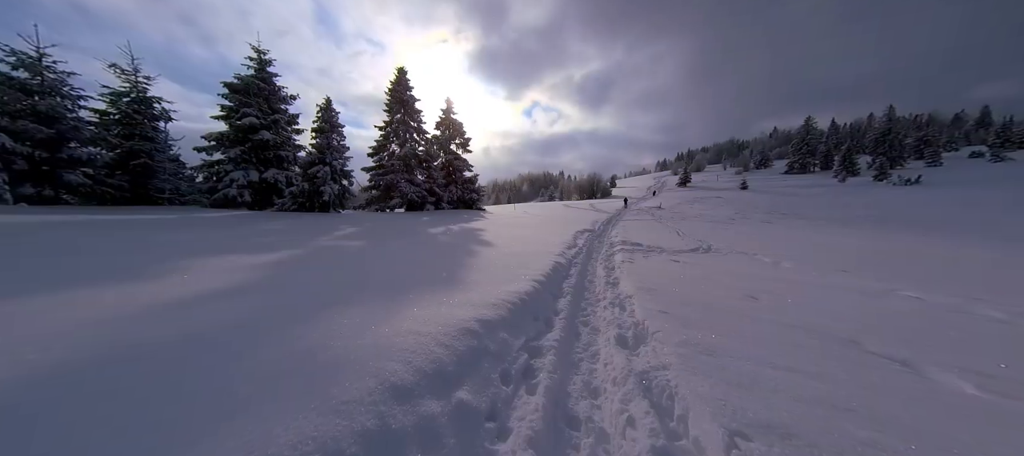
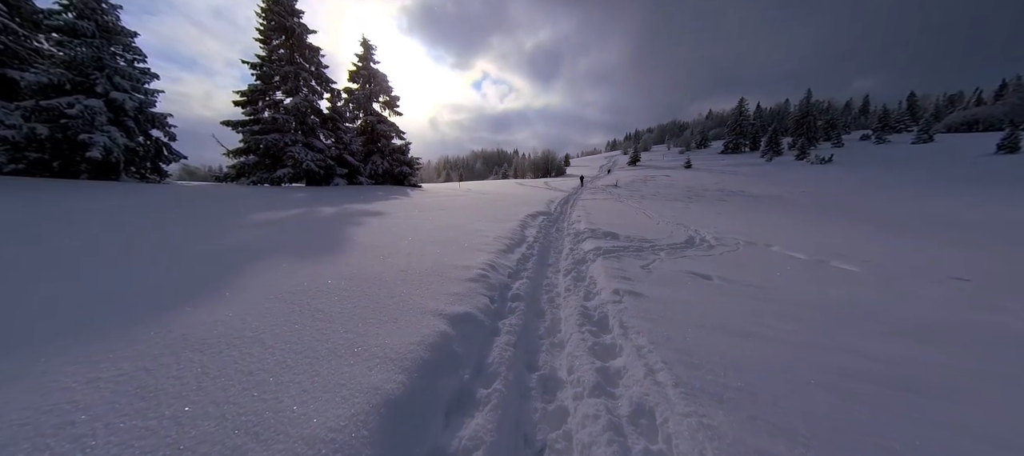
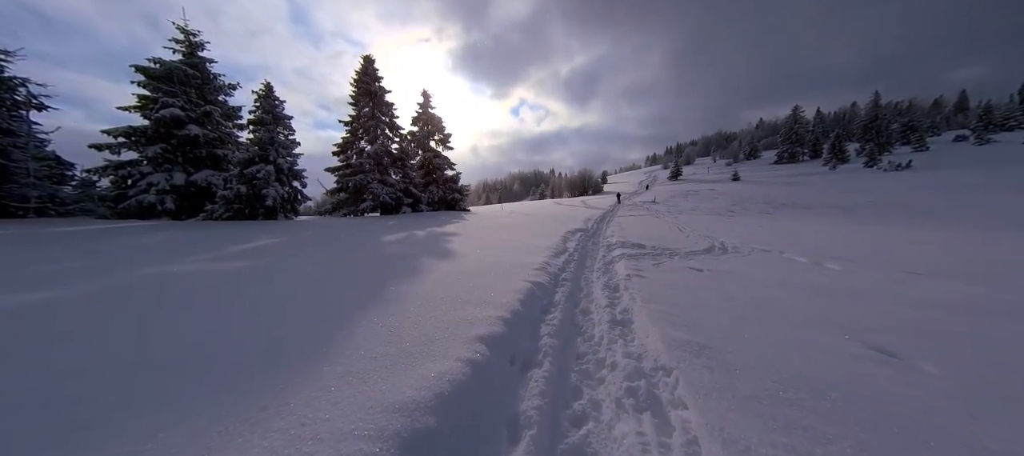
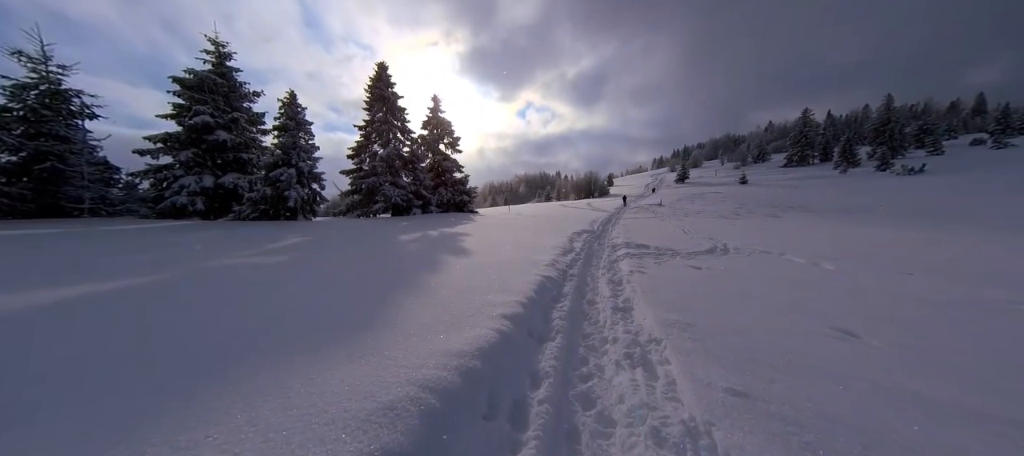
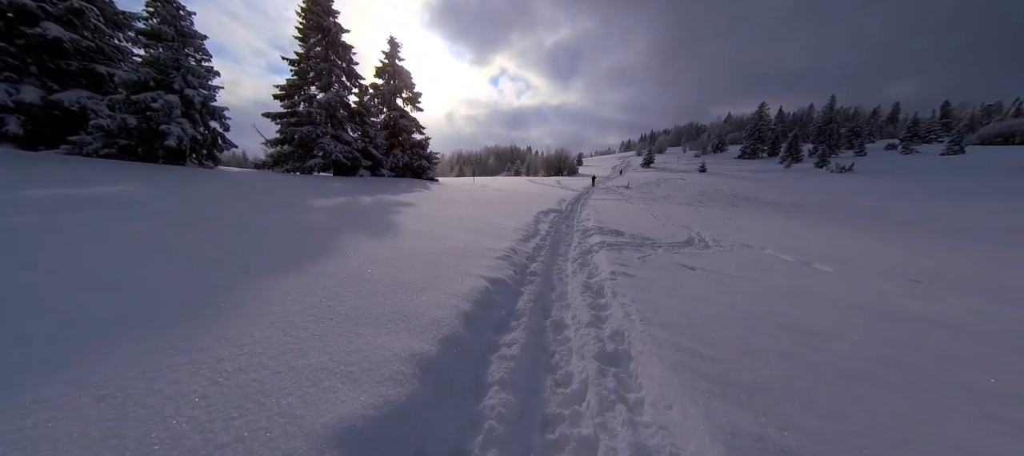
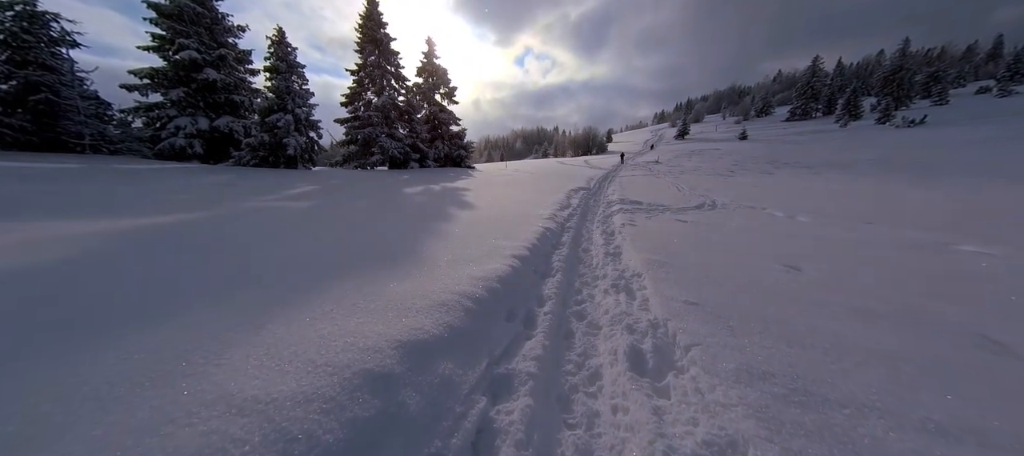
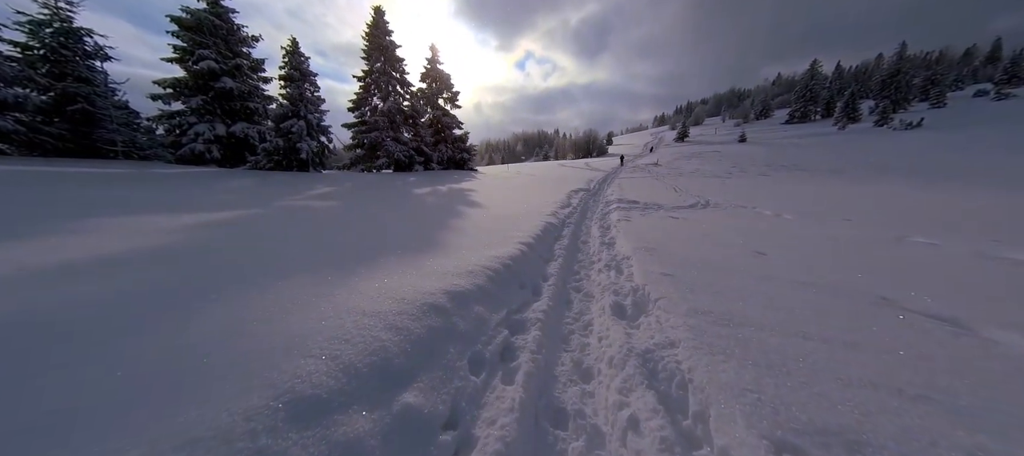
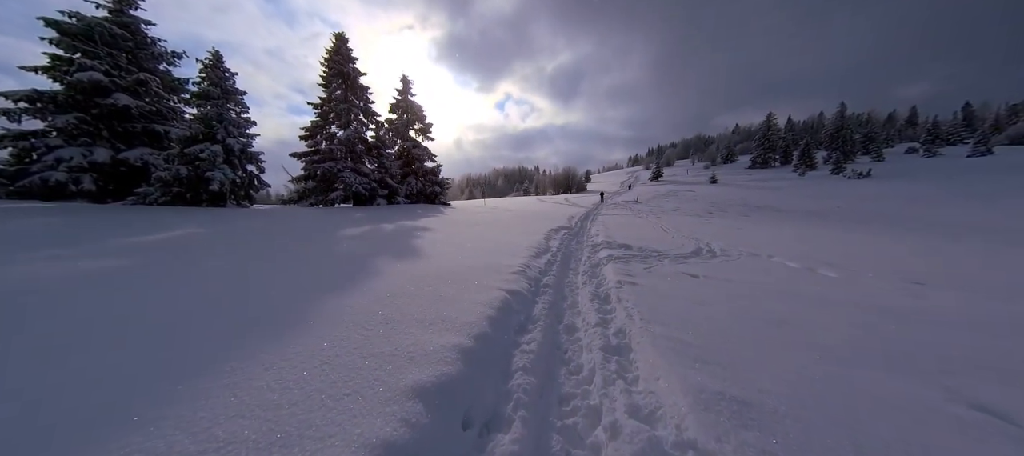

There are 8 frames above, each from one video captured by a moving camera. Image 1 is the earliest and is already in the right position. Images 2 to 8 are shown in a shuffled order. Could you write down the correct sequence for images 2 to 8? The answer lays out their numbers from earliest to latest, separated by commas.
7, 6, 4, 3, 8, 5, 2
